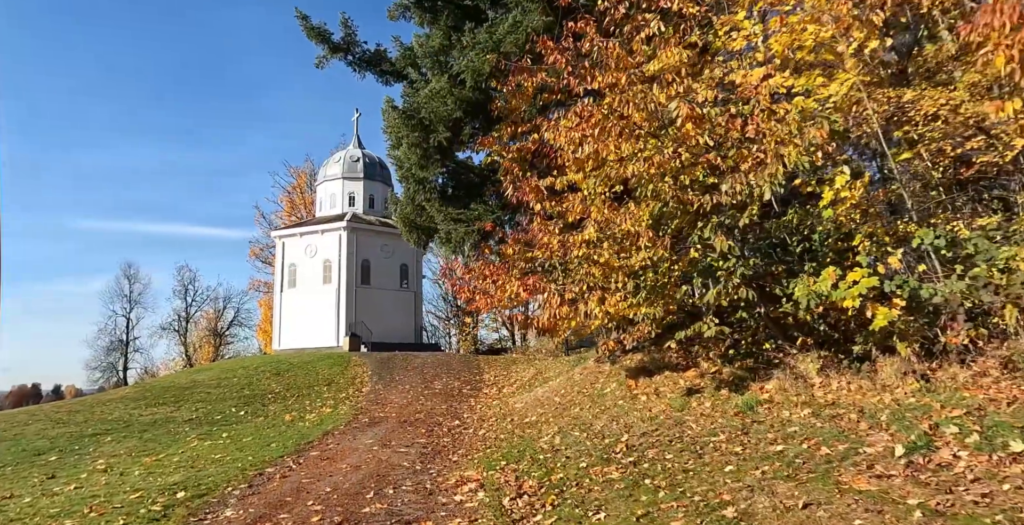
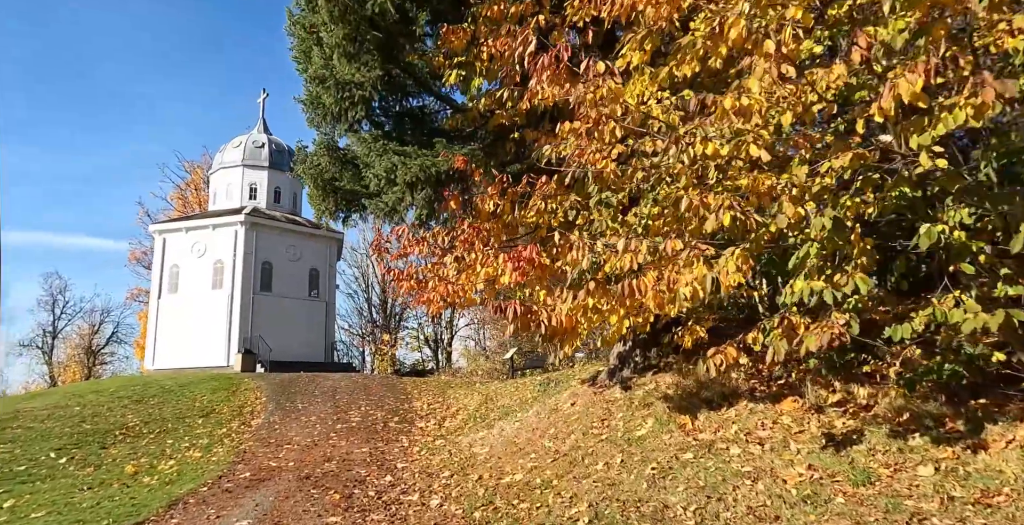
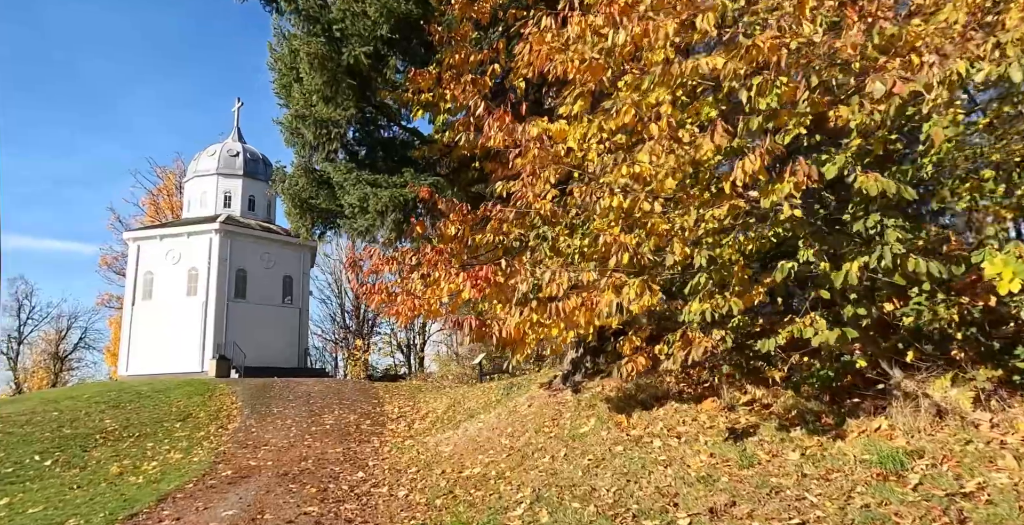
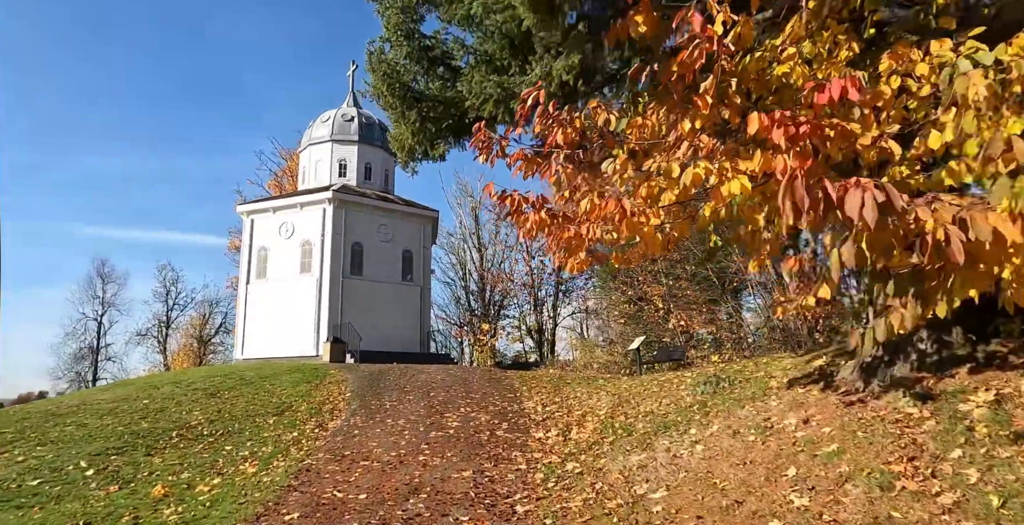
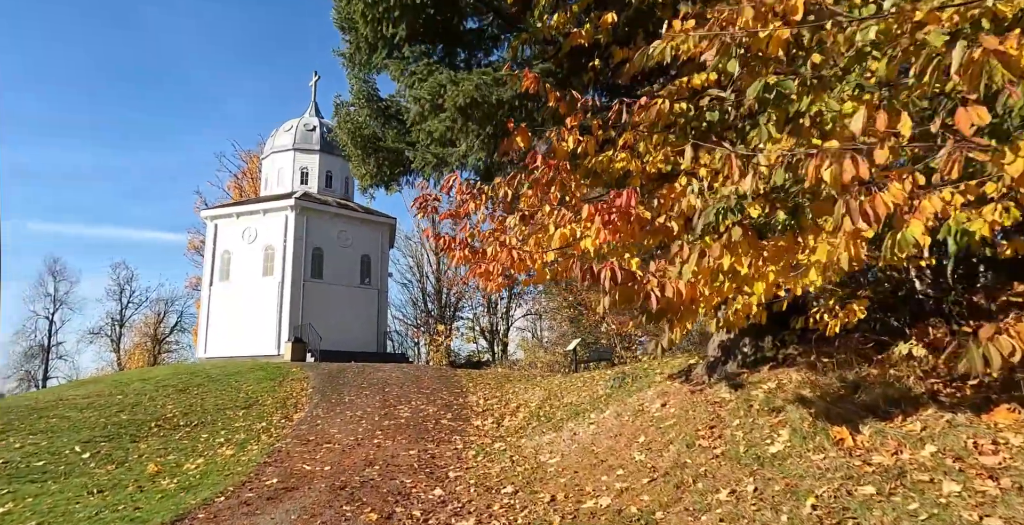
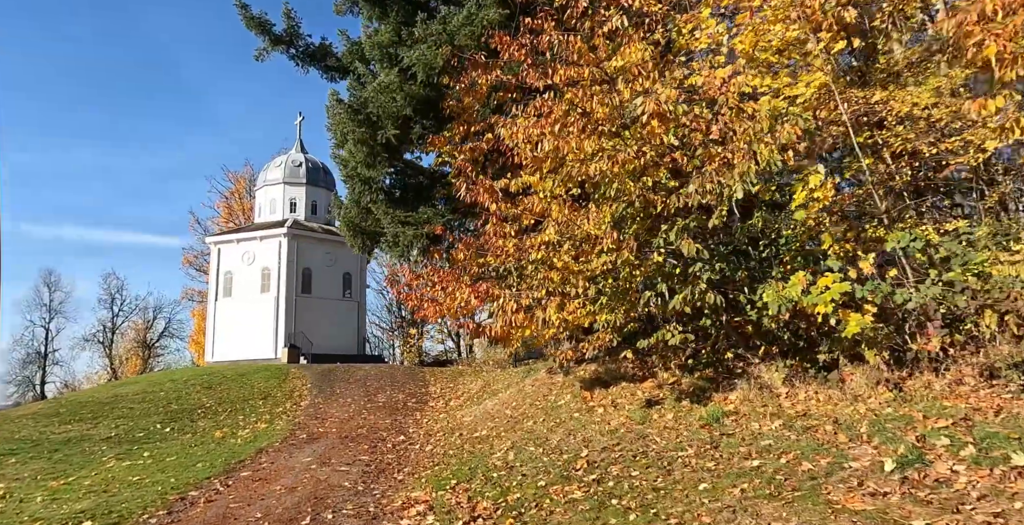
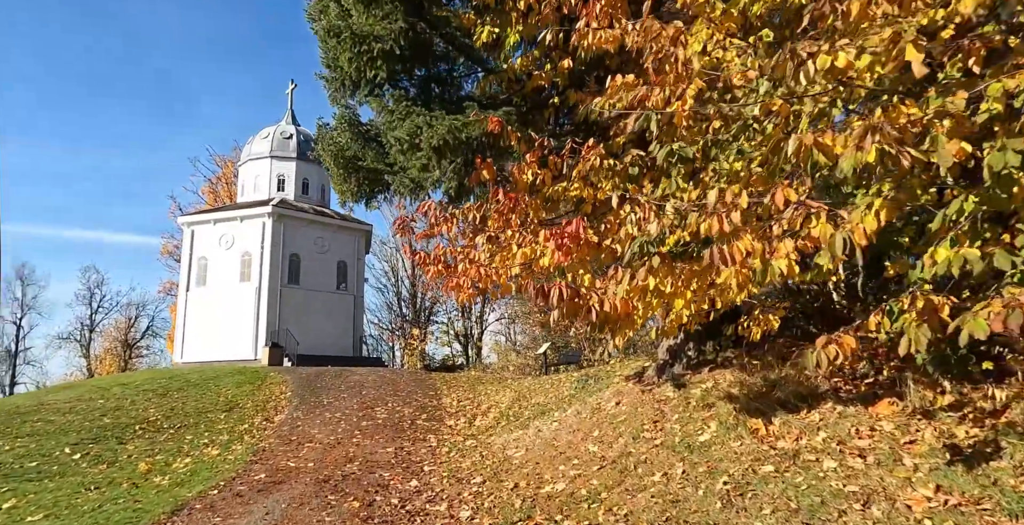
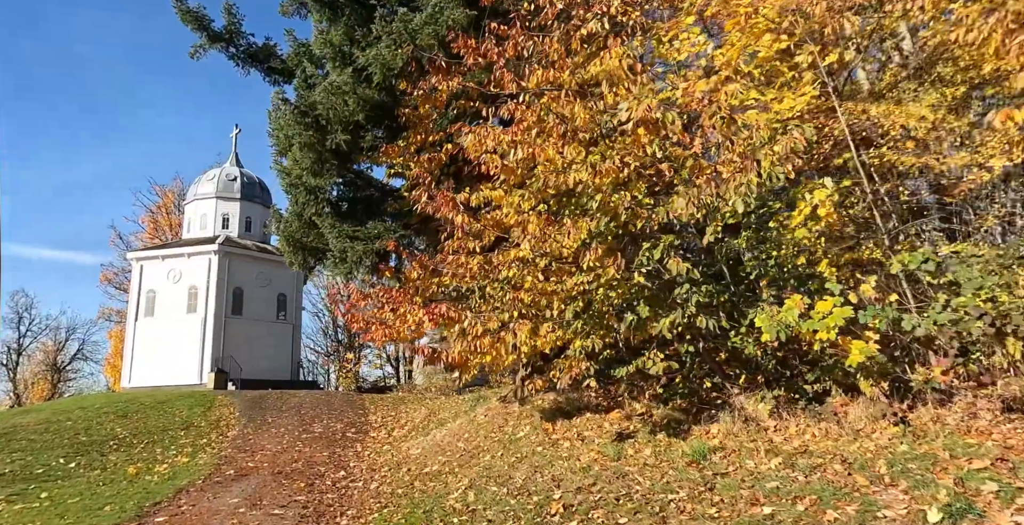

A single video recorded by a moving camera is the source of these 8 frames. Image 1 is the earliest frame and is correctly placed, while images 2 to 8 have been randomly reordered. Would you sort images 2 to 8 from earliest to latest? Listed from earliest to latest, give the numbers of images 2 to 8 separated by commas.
6, 8, 3, 2, 7, 5, 4
